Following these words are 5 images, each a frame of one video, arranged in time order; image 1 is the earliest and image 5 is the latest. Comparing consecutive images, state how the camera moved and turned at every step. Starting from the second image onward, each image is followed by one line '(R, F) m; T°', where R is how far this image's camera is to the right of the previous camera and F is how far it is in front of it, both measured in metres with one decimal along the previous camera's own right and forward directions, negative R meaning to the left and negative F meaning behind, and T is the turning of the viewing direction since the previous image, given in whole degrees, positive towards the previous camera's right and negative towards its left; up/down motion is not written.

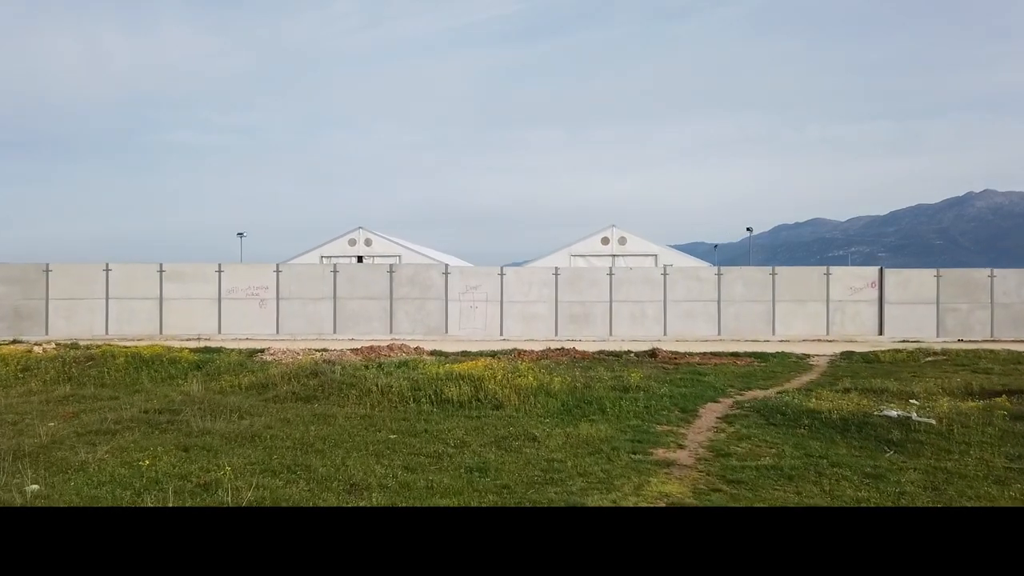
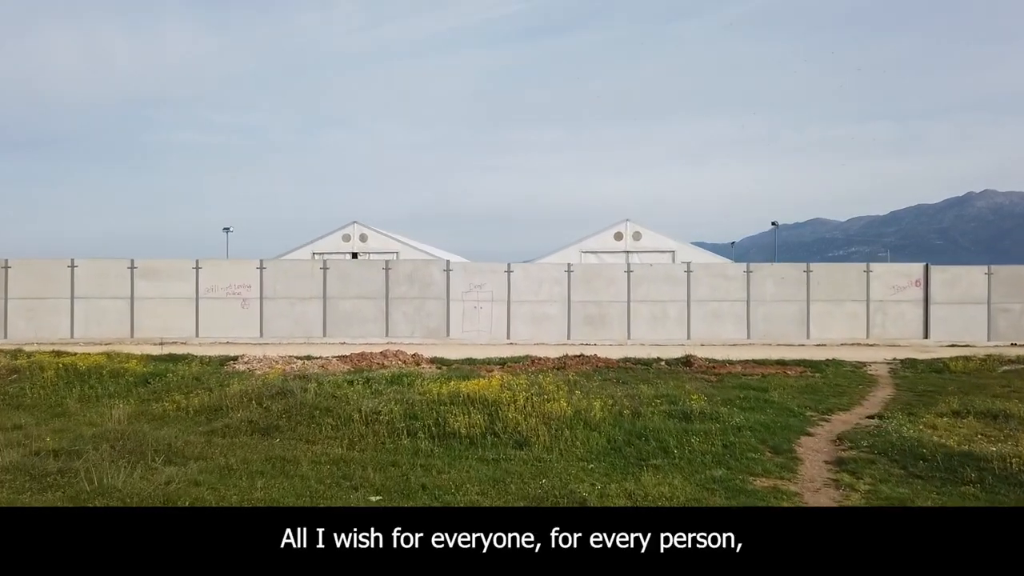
(-0.3, +3.0) m; 0°
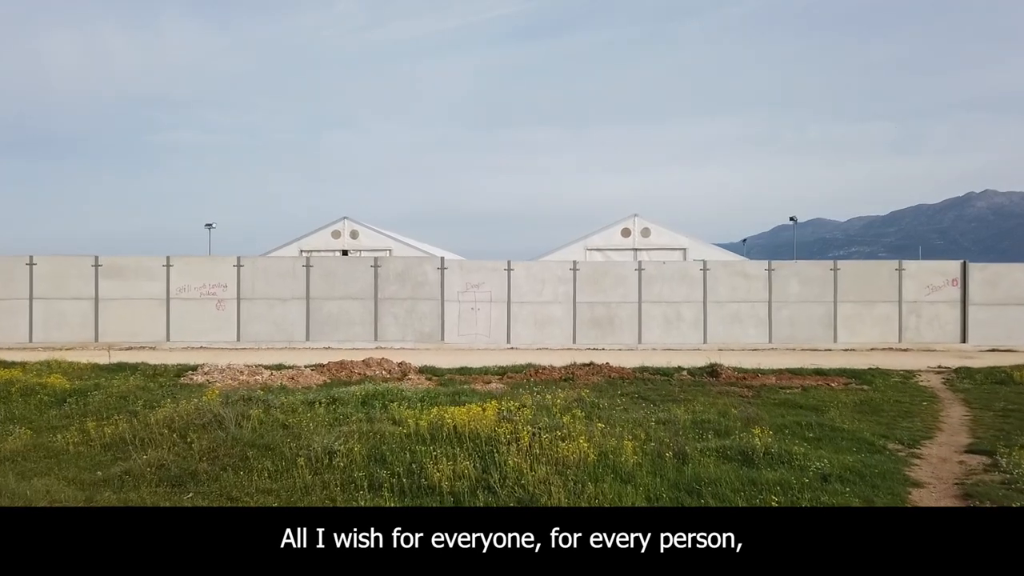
(0.0, +2.5) m; 0°
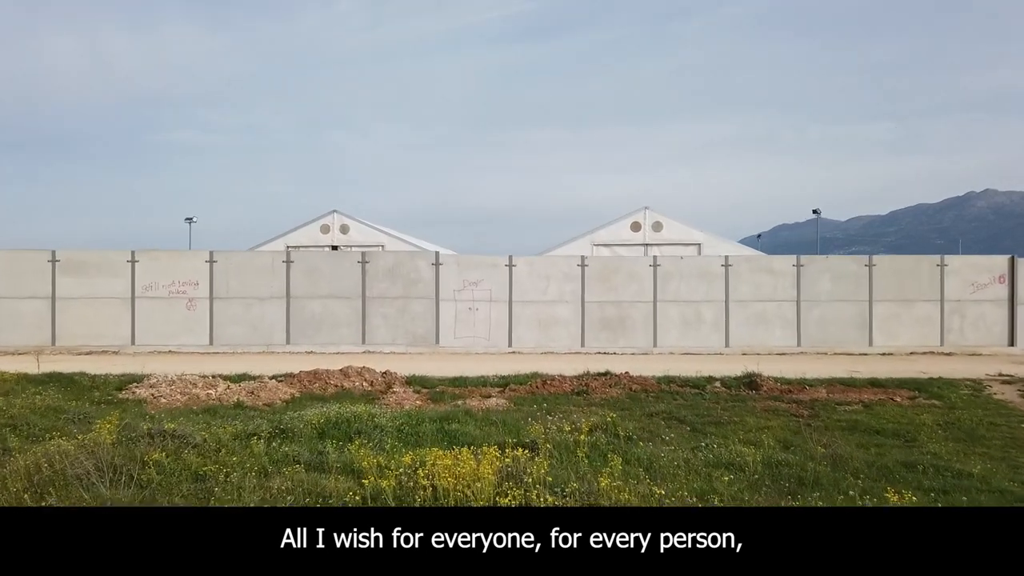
(-0.1, +2.6) m; 0°
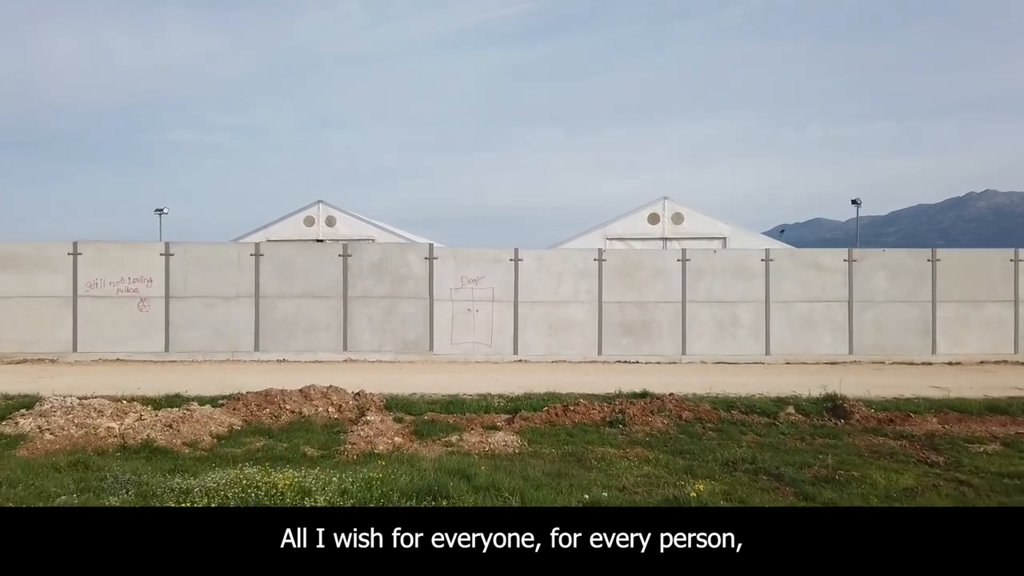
(-0.2, +3.4) m; 0°
